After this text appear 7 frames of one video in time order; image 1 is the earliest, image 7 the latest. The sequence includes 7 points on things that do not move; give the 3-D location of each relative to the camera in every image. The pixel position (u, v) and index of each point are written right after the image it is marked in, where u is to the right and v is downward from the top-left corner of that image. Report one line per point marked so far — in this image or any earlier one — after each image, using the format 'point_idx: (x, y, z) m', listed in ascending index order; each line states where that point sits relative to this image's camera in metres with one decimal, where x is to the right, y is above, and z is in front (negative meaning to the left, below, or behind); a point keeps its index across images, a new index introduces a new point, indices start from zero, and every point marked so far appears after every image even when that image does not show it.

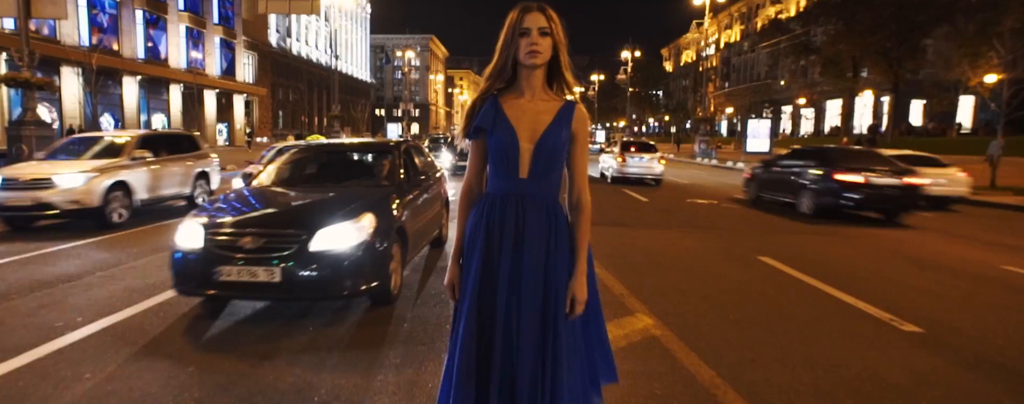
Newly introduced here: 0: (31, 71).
0: (-15.7, +4.3, +18.5) m
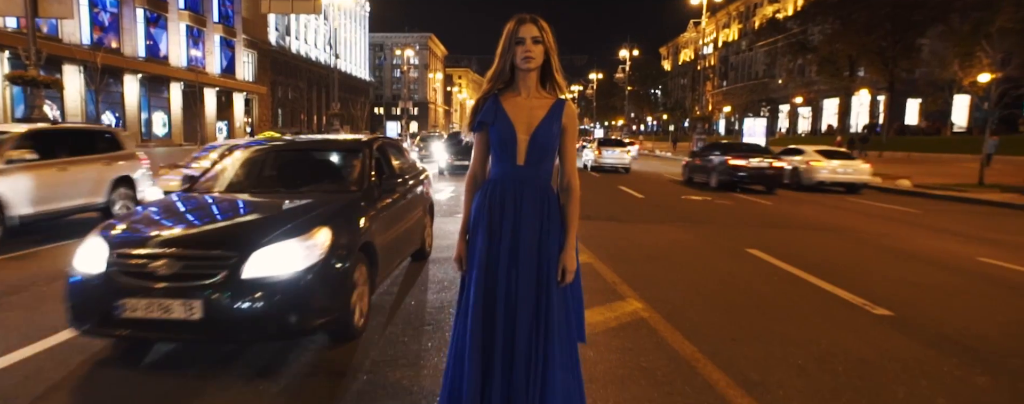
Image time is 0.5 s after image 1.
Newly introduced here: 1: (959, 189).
0: (-15.8, +4.4, +18.8) m
1: (+14.2, +0.4, +18.0) m
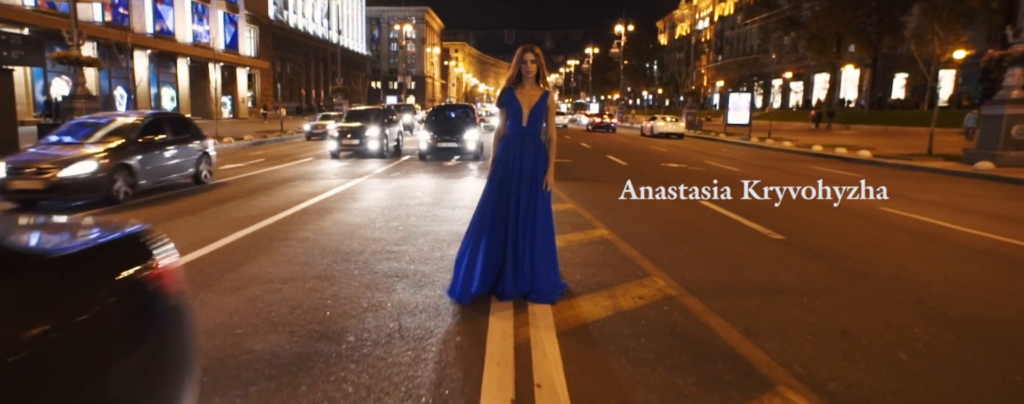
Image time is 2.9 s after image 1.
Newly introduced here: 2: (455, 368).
0: (-15.8, +5.6, +20.7) m
1: (+14.2, +1.5, +20.2) m
2: (-0.3, -1.0, +3.5) m
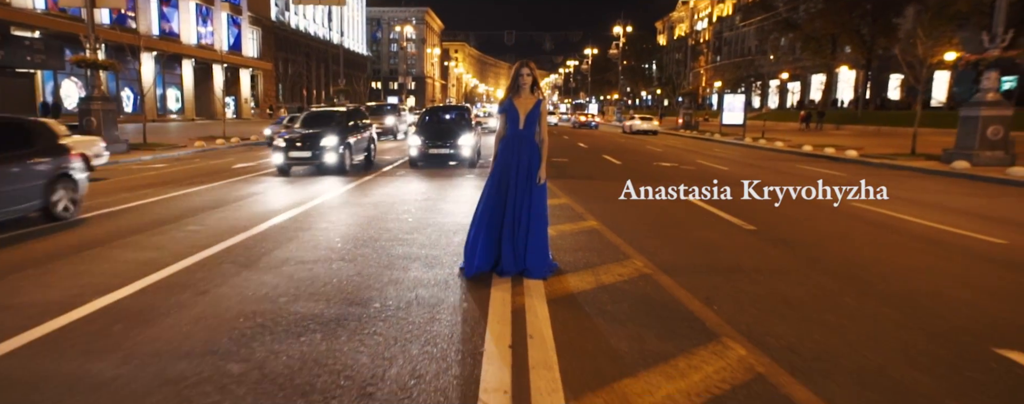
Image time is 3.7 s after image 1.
0: (-15.8, +5.6, +21.5) m
1: (+14.1, +1.6, +21.0) m
2: (-0.4, -0.9, +4.3) m
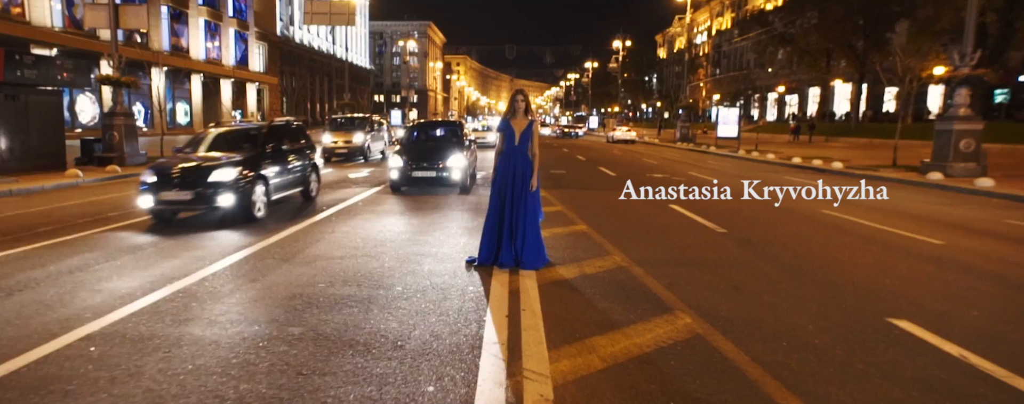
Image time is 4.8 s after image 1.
0: (-15.8, +5.2, +22.7) m
1: (+14.2, +1.3, +22.1) m
2: (-0.4, -0.9, +5.4) m
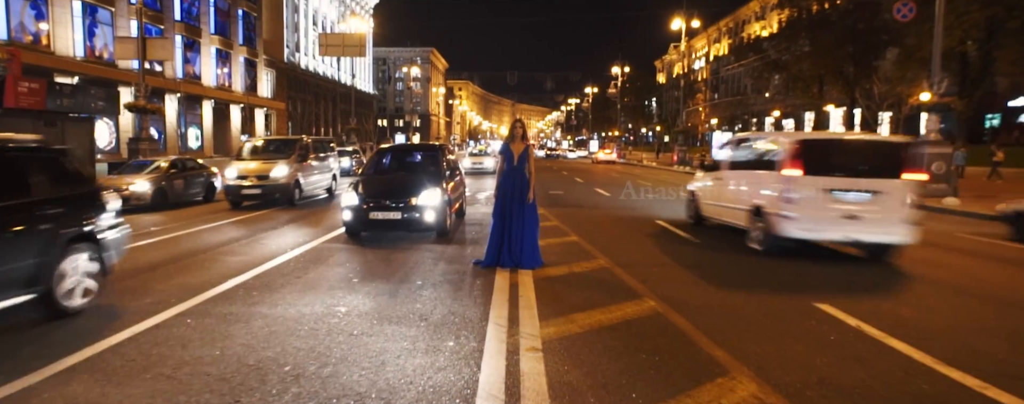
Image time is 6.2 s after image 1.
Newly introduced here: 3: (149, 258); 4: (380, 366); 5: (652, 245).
0: (-15.8, +4.4, +24.3) m
1: (+14.2, +0.5, +23.4) m
2: (-0.4, -1.0, +6.6) m
3: (-5.9, -0.9, +9.3) m
4: (-1.0, -1.2, +4.3) m
5: (+2.5, -0.8, +10.1) m
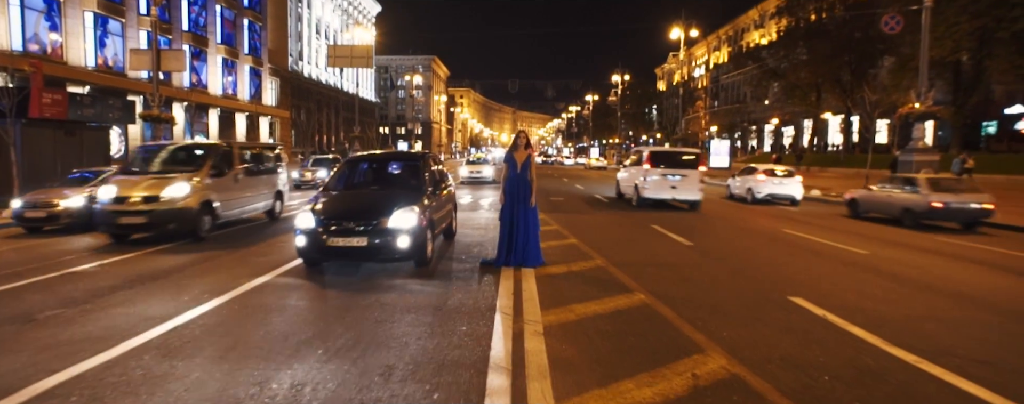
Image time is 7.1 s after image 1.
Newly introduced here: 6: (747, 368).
0: (-15.7, +4.1, +25.1) m
1: (+14.3, +0.2, +24.0) m
2: (-0.3, -1.1, +7.3) m
3: (-5.9, -1.0, +10.0) m
4: (-0.9, -1.3, +5.0) m
5: (+2.6, -0.9, +10.8) m
6: (+1.8, -1.3, +4.5) m
